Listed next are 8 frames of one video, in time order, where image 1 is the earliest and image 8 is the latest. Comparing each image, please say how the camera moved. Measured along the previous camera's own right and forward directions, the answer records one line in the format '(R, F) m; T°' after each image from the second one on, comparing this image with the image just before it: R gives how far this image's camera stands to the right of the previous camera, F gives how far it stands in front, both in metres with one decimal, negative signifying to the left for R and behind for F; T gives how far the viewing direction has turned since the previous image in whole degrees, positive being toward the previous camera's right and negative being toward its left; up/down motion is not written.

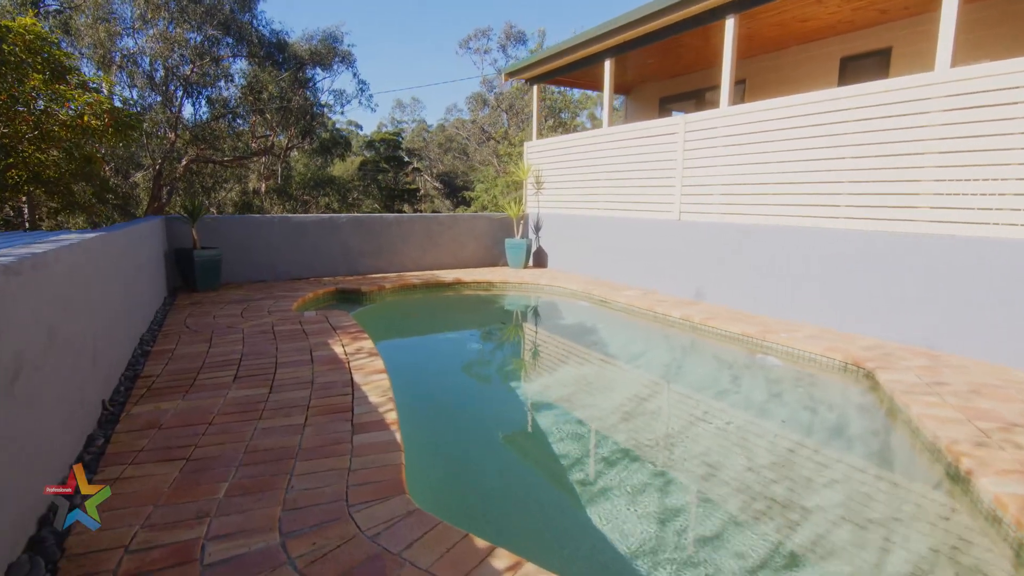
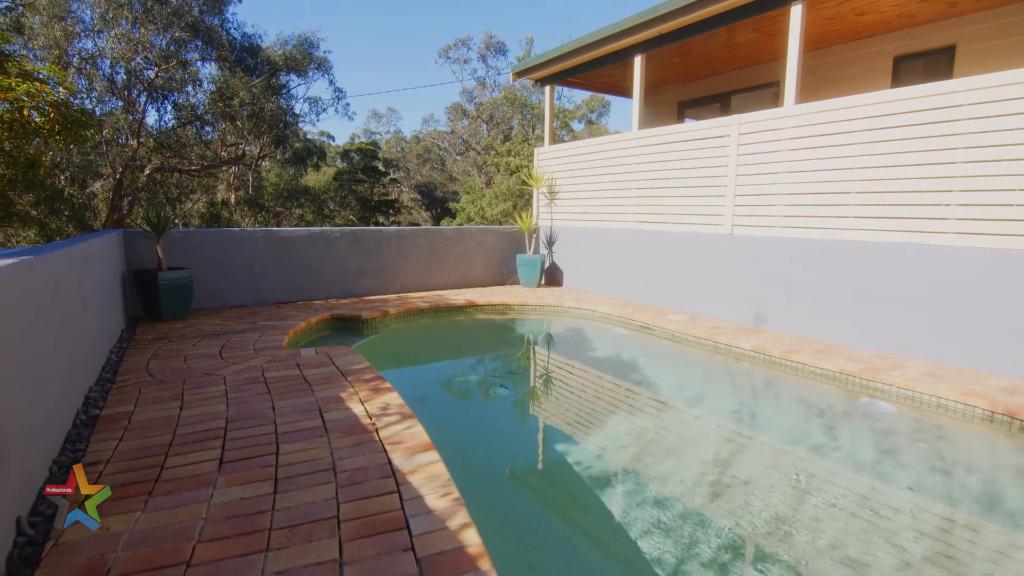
(-0.7, +1.1) m; +3°
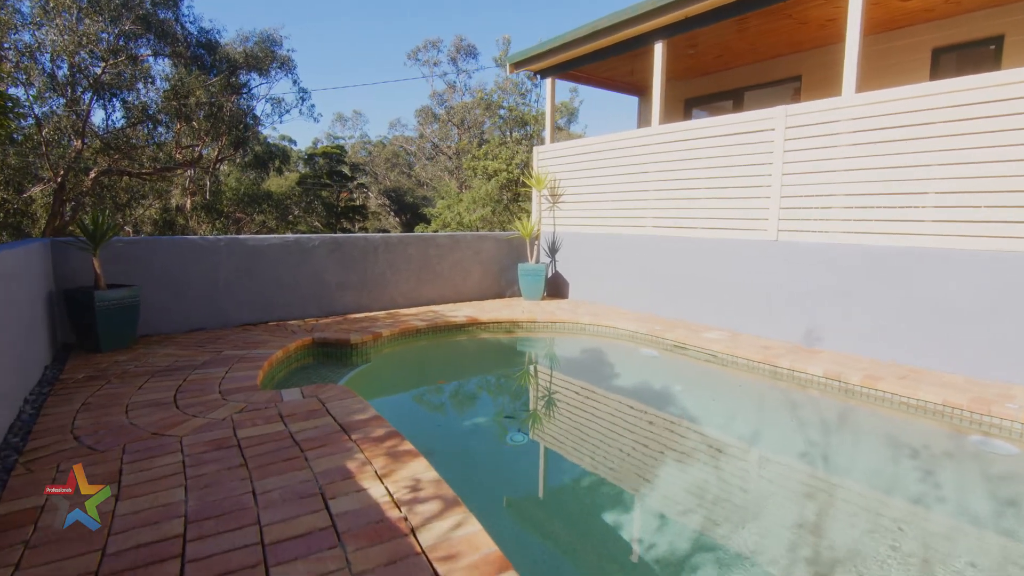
(-0.5, +0.9) m; +4°
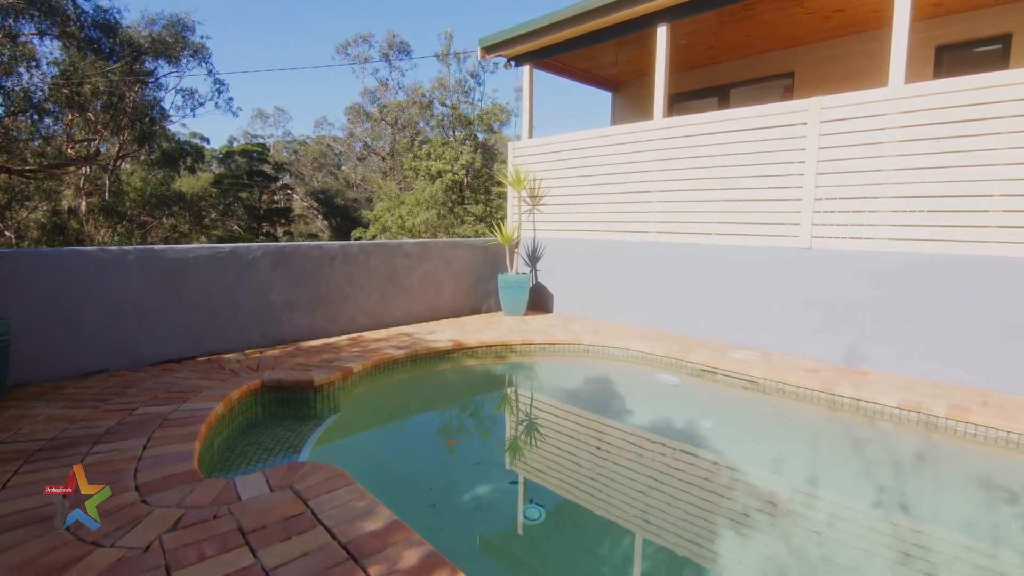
(-0.6, +1.0) m; +8°
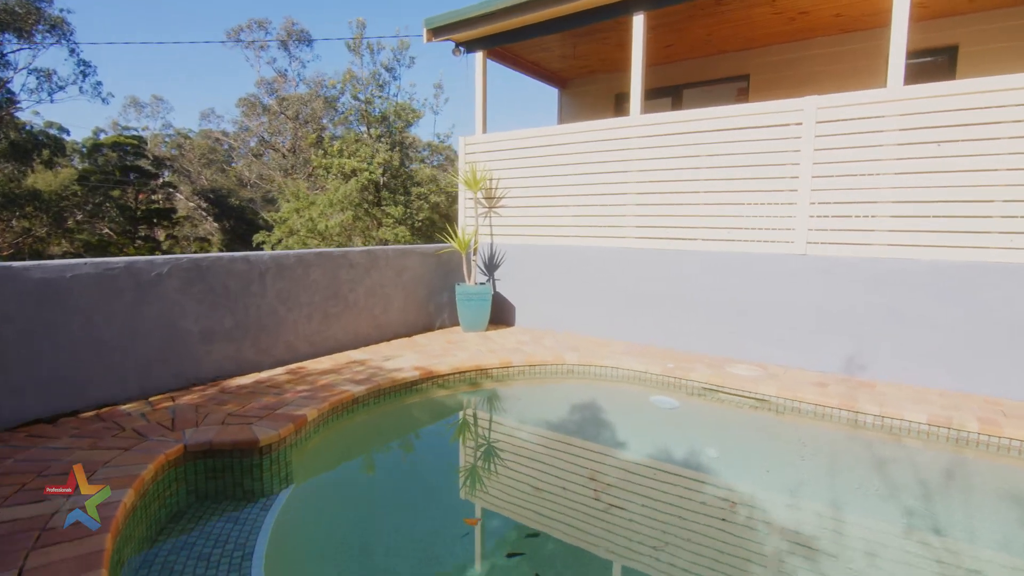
(-0.6, +0.8) m; +10°
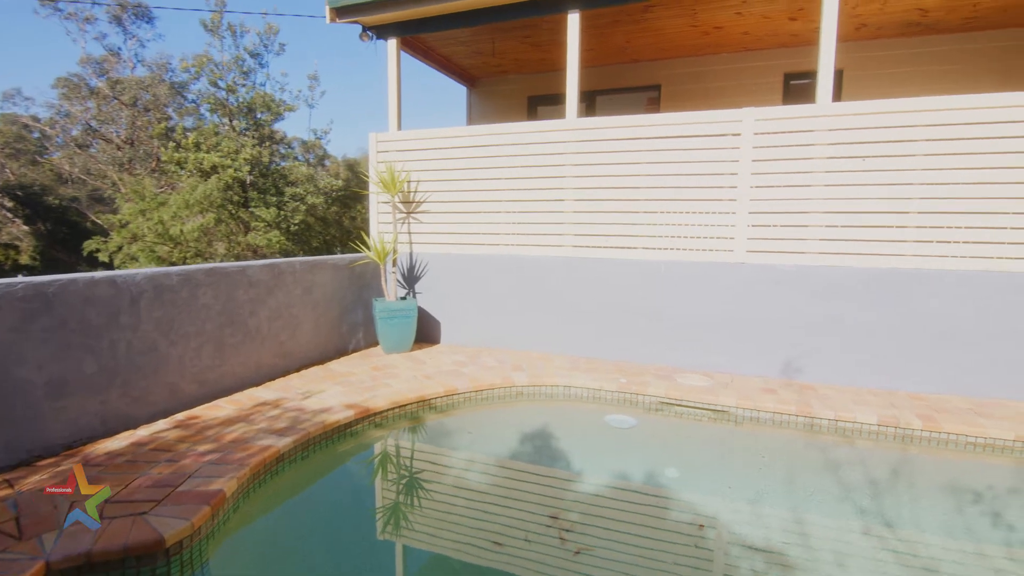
(-0.6, +0.6) m; +13°
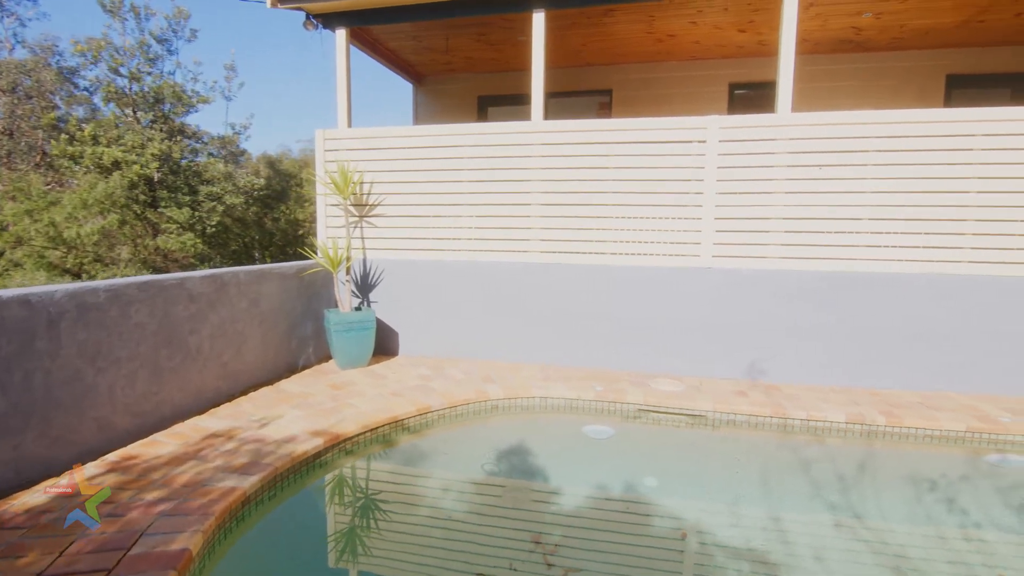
(-0.4, +0.2) m; +8°
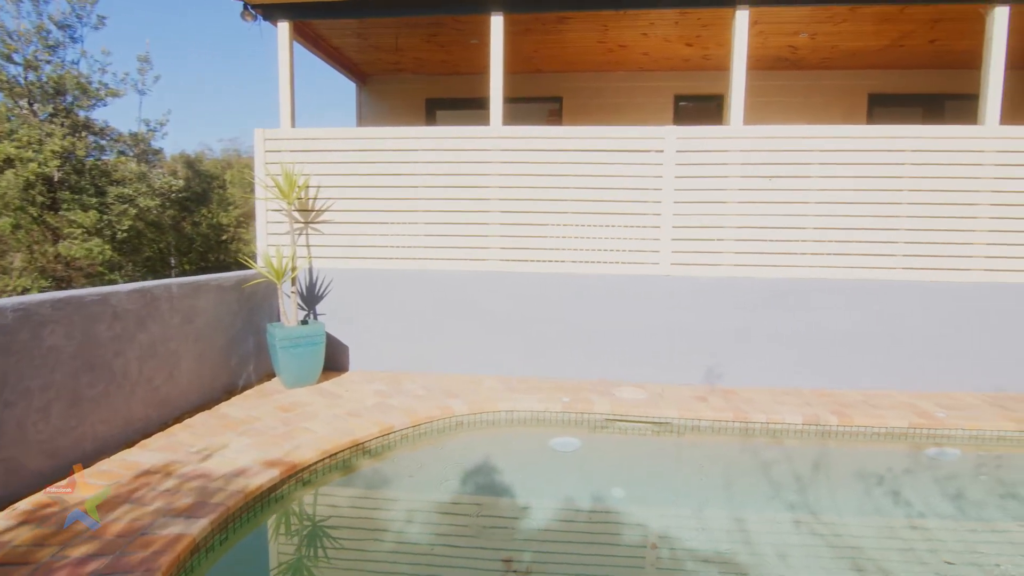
(-0.2, +0.2) m; +7°
